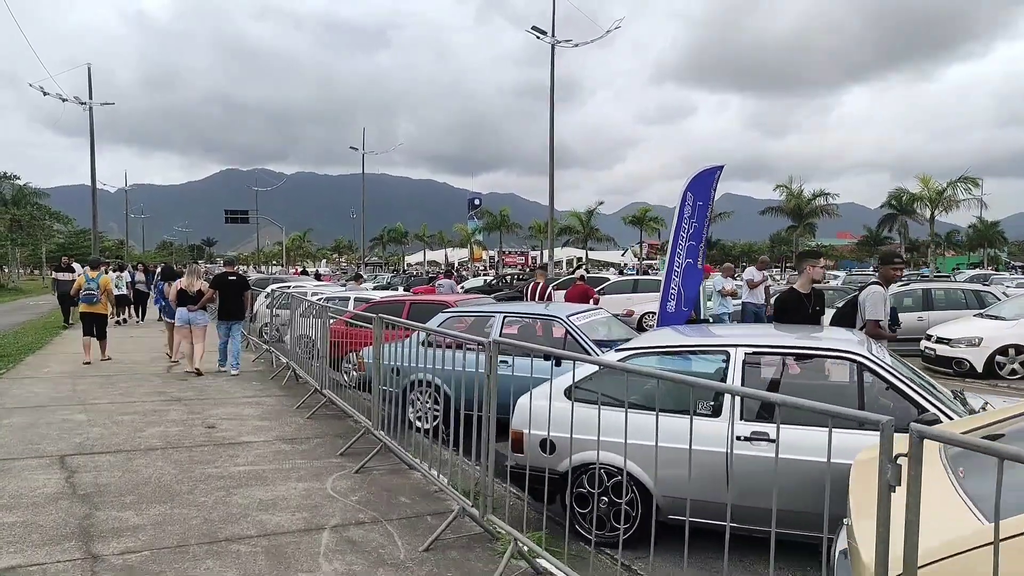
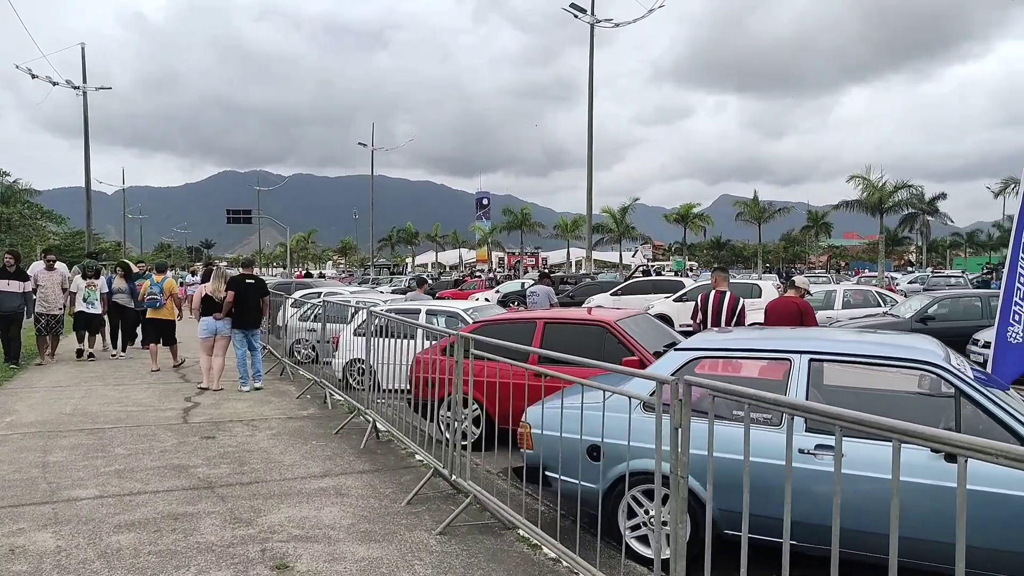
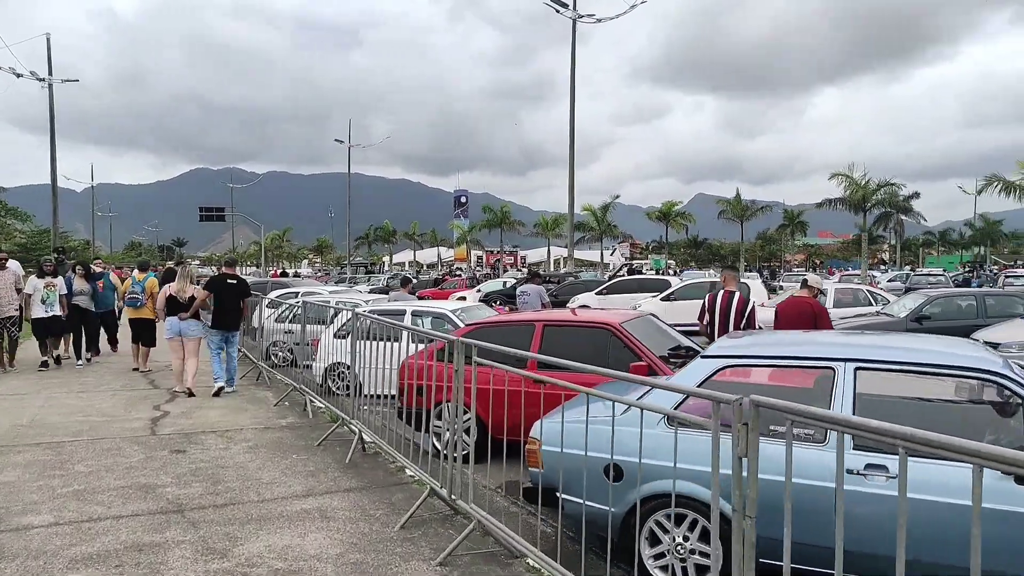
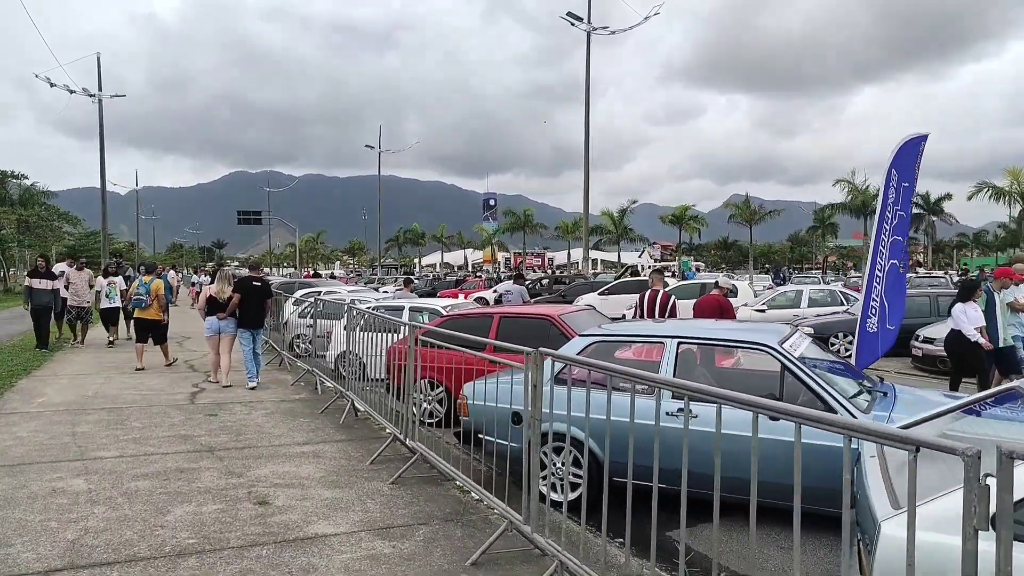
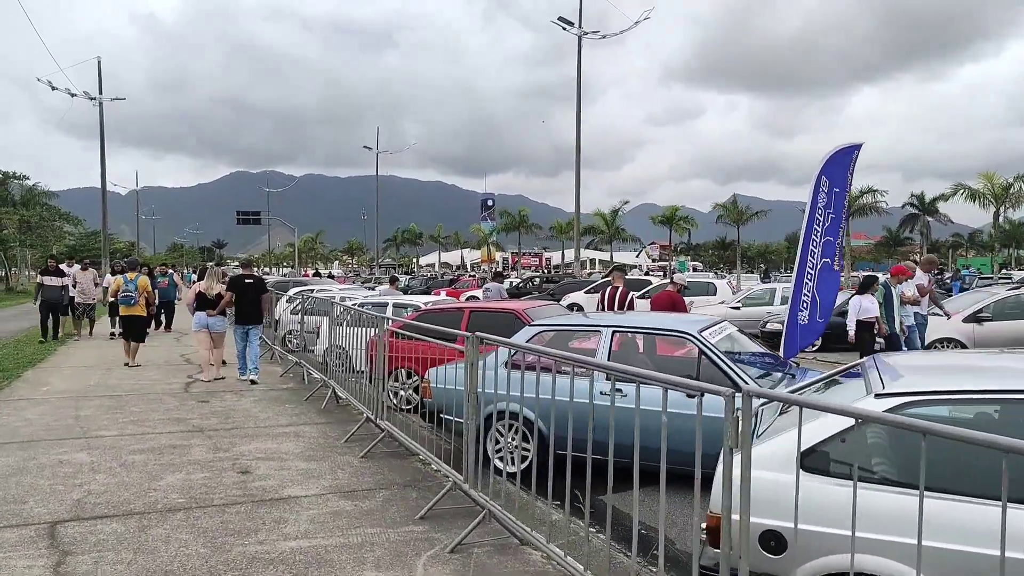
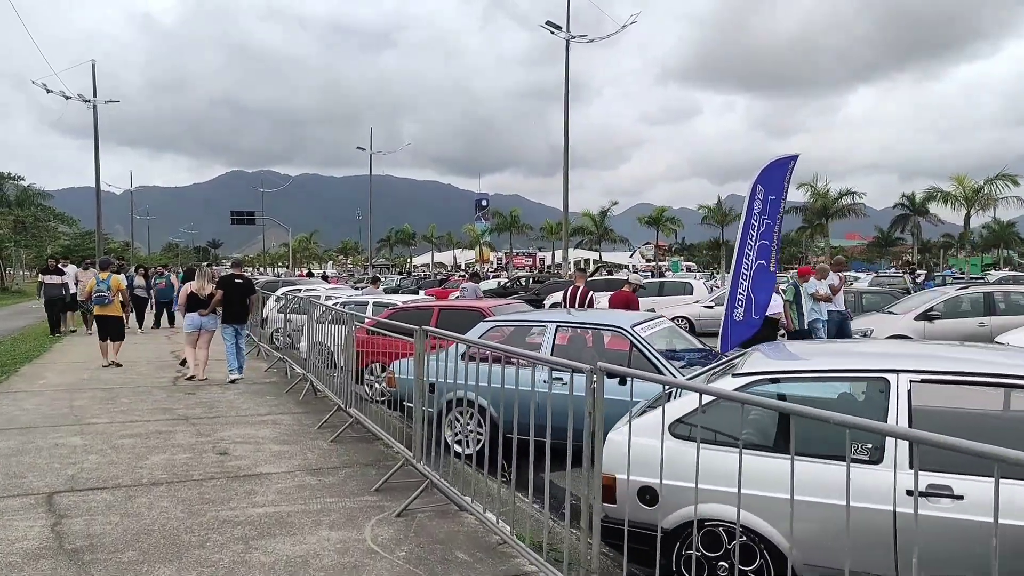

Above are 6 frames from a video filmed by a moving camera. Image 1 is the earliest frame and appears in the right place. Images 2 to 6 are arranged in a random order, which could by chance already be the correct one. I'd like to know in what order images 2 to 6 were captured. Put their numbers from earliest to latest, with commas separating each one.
6, 5, 4, 2, 3
